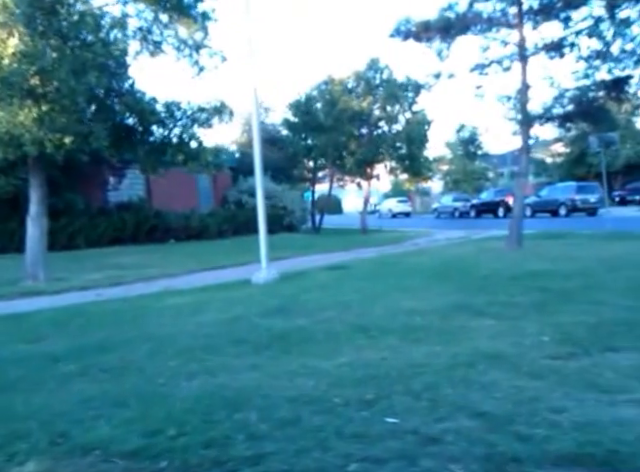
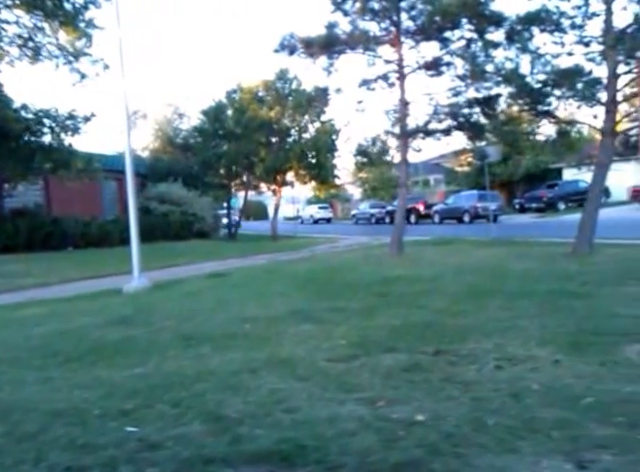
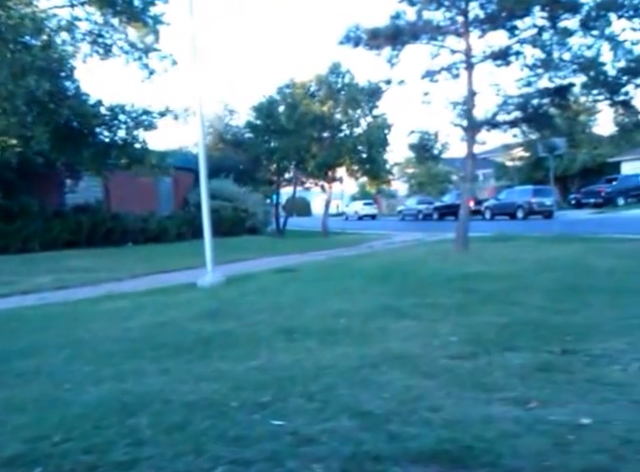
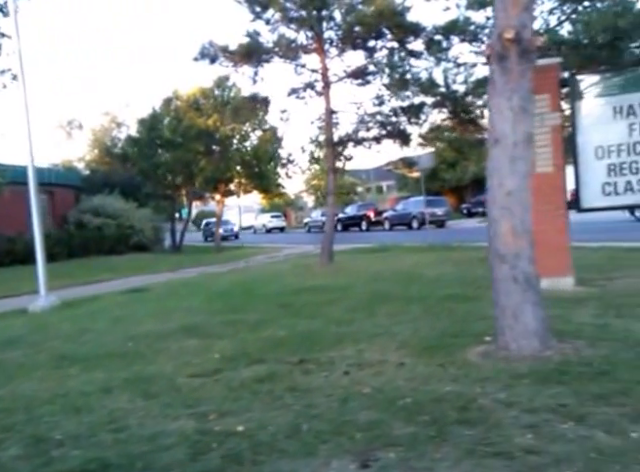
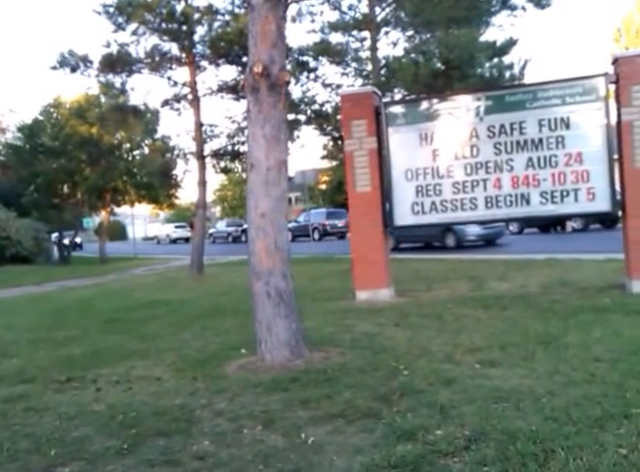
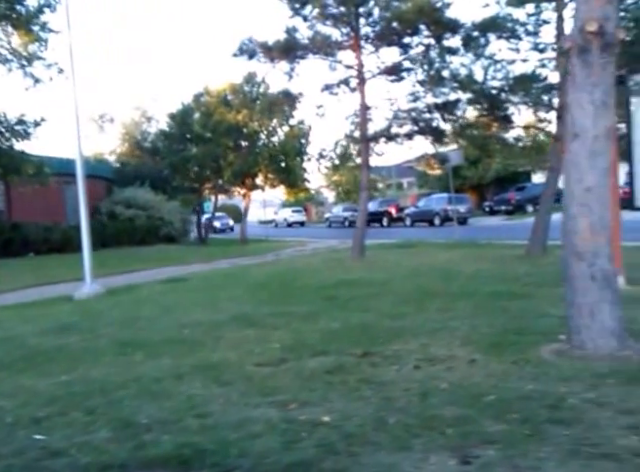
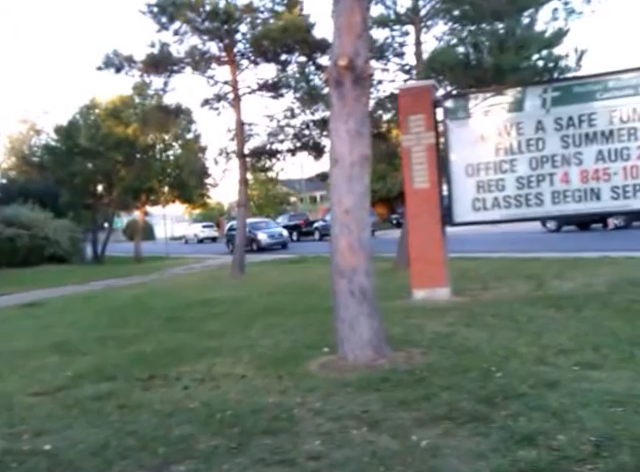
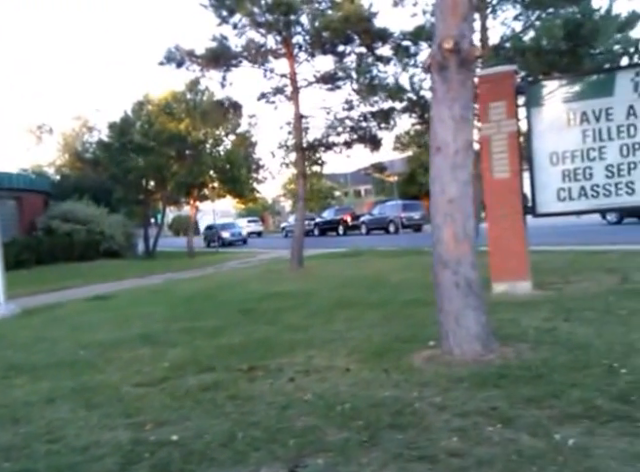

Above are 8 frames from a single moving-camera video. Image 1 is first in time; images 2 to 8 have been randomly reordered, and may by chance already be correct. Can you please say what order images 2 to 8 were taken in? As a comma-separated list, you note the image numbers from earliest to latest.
3, 2, 6, 4, 8, 7, 5
